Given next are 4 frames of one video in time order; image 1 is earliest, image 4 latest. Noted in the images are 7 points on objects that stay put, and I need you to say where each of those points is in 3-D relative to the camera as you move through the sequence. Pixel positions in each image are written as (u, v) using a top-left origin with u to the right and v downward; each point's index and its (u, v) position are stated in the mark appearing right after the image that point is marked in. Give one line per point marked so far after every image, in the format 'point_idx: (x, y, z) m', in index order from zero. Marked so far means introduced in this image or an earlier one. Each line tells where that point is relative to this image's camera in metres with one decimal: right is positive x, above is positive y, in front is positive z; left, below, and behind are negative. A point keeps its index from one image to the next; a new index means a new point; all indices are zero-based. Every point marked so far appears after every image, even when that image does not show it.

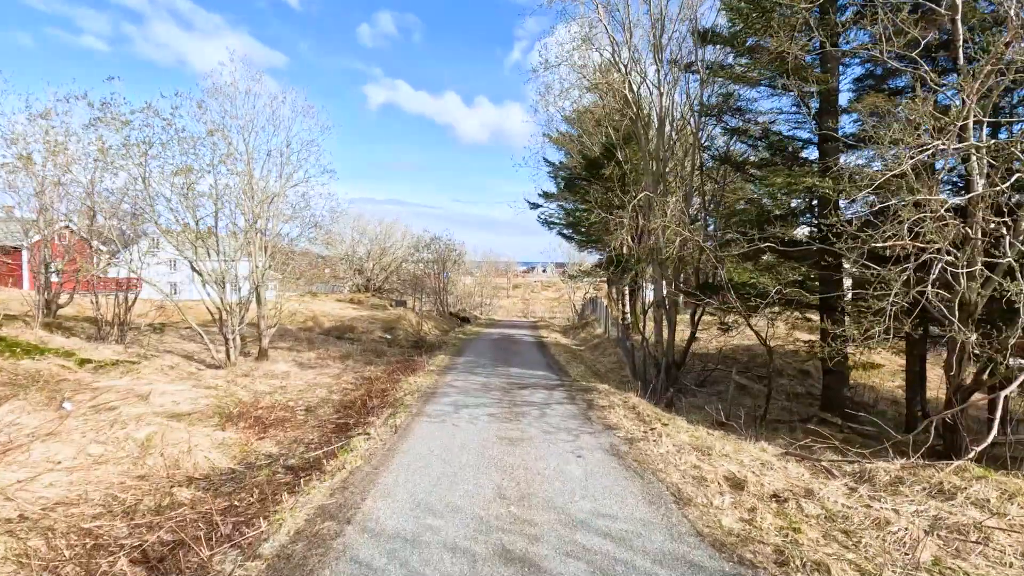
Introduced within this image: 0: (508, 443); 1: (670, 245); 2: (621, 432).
0: (0.0, -1.6, +5.7) m
1: (+3.3, +0.9, +11.1) m
2: (+1.3, -1.7, +6.1) m
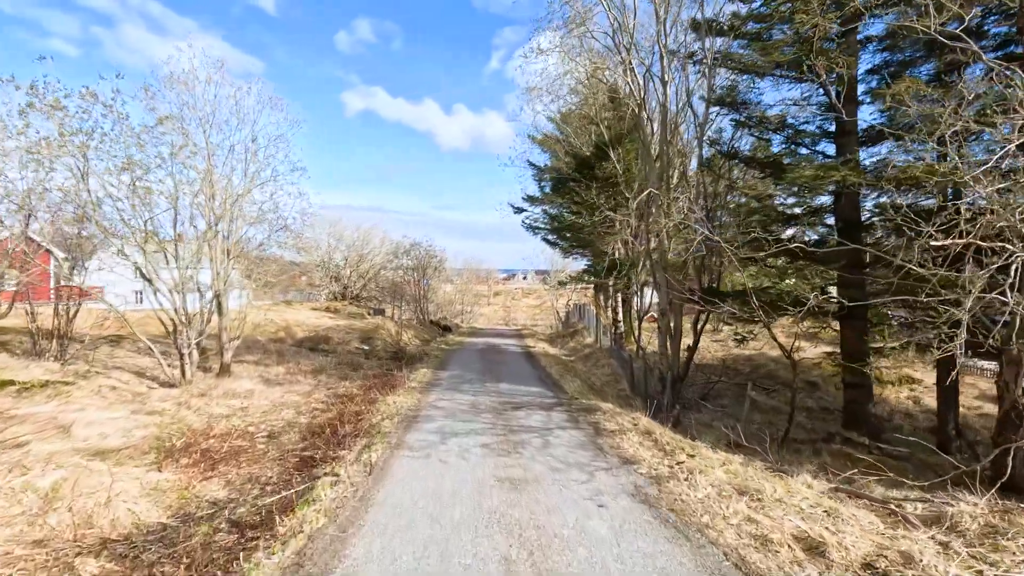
0: (0.0, -1.7, +4.6) m
1: (+3.1, +0.8, +10.2) m
2: (+1.3, -1.7, +5.1) m
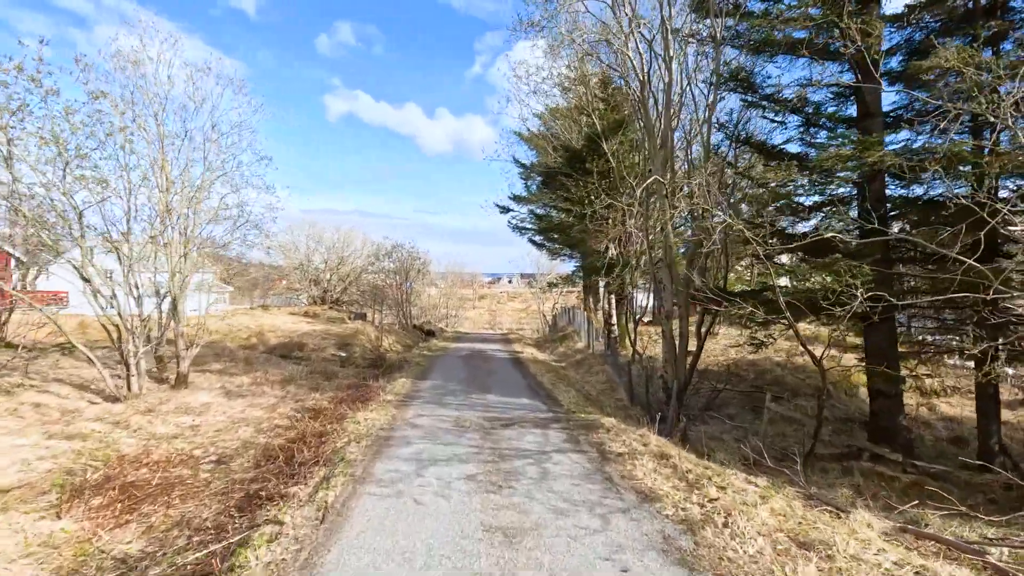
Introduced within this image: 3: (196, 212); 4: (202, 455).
0: (-0.1, -1.7, +3.6) m
1: (+2.9, +0.8, +9.3) m
2: (+1.2, -1.7, +4.1) m
3: (-7.0, +1.7, +11.8) m
4: (-4.1, -2.2, +7.0) m
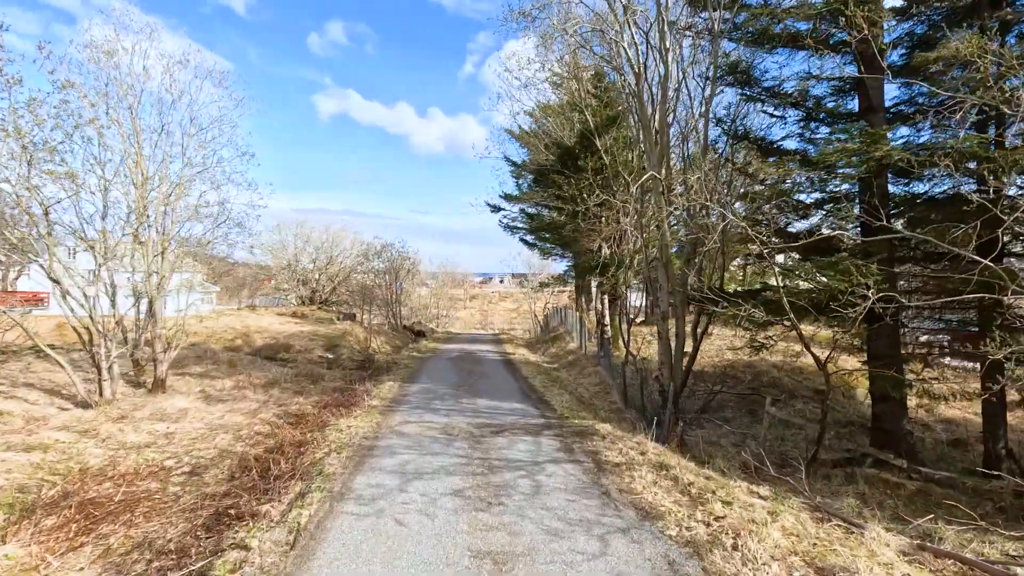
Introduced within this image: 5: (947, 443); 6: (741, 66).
0: (-0.1, -1.7, +3.2) m
1: (+2.8, +0.8, +9.0) m
2: (+1.1, -1.7, +3.8) m
3: (-7.2, +1.7, +11.3) m
4: (-4.2, -2.2, +6.6) m
5: (+7.8, -2.8, +9.6) m
6: (+3.6, +3.5, +8.4) m
